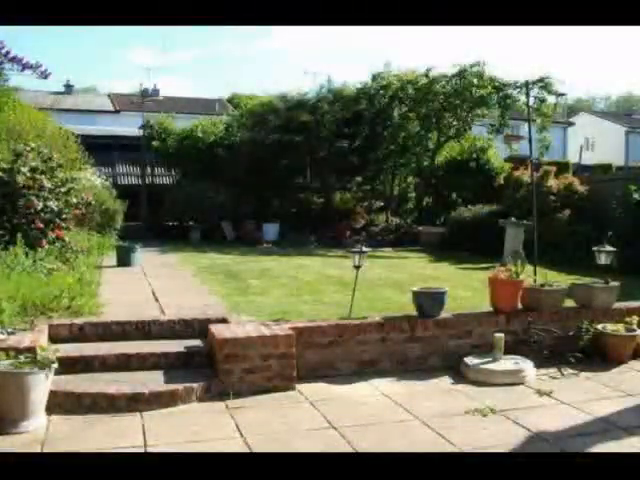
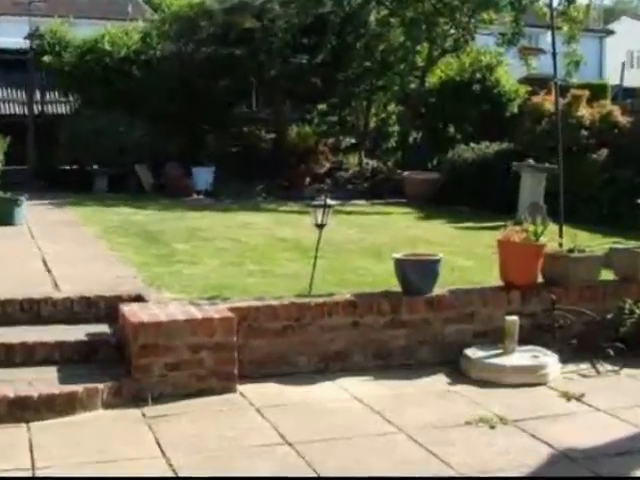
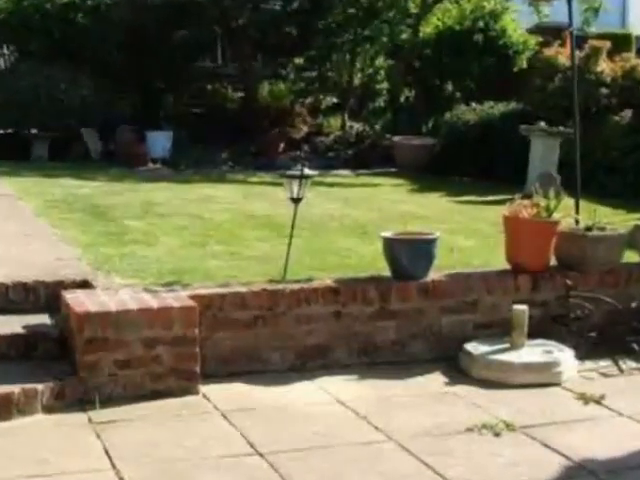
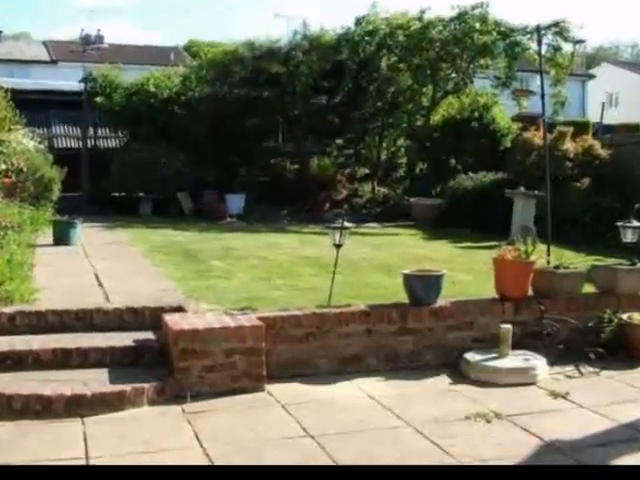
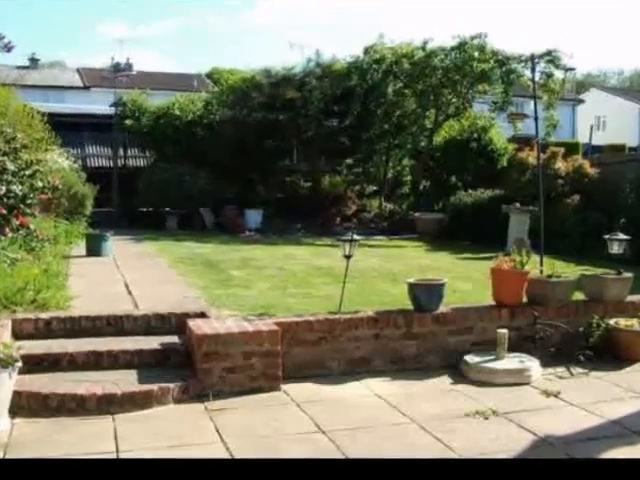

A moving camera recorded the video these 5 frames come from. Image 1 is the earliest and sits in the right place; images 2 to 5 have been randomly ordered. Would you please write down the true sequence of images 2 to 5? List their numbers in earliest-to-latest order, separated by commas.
5, 4, 2, 3
